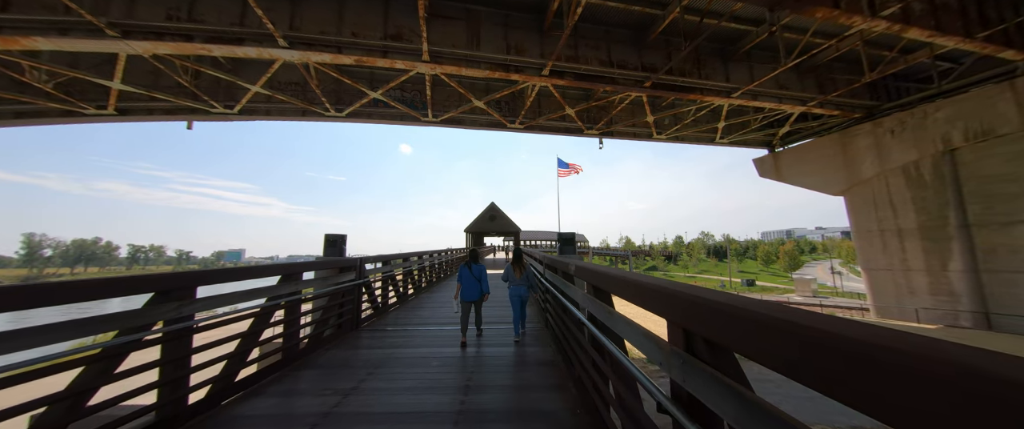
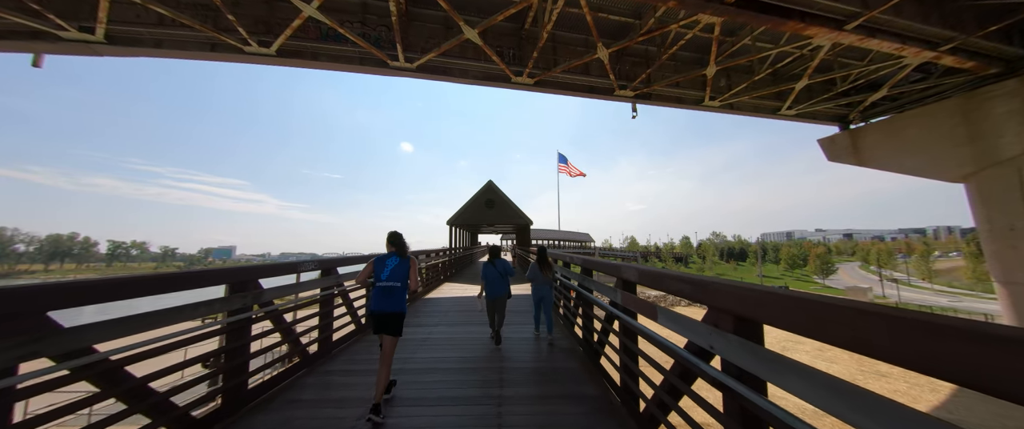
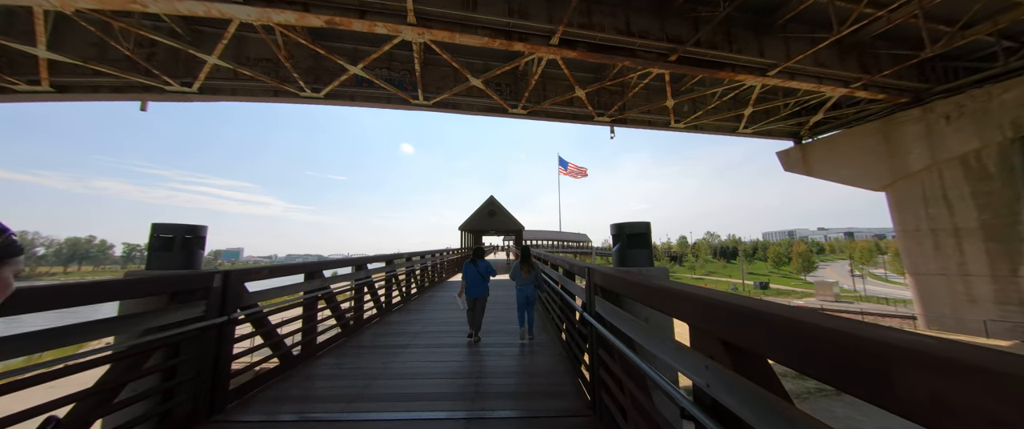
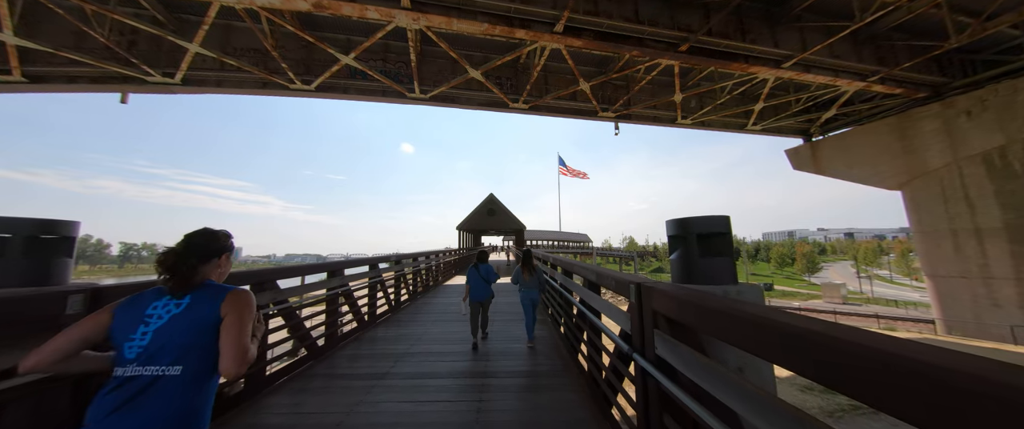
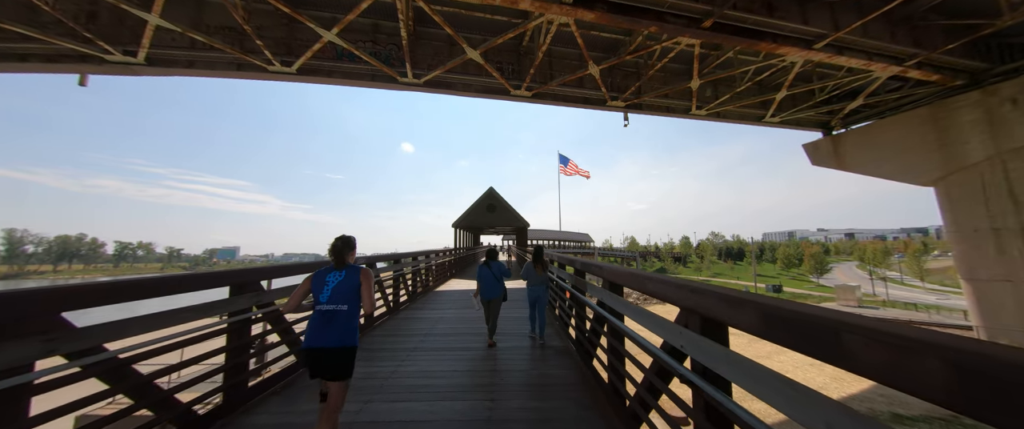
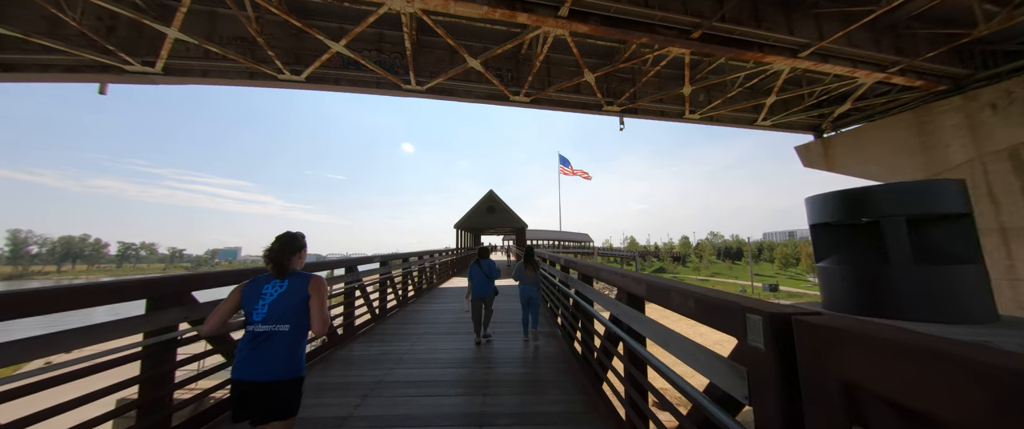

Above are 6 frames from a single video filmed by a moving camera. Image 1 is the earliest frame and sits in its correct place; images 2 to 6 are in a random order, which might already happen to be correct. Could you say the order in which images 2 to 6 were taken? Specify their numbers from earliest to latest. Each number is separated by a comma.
3, 4, 6, 5, 2
